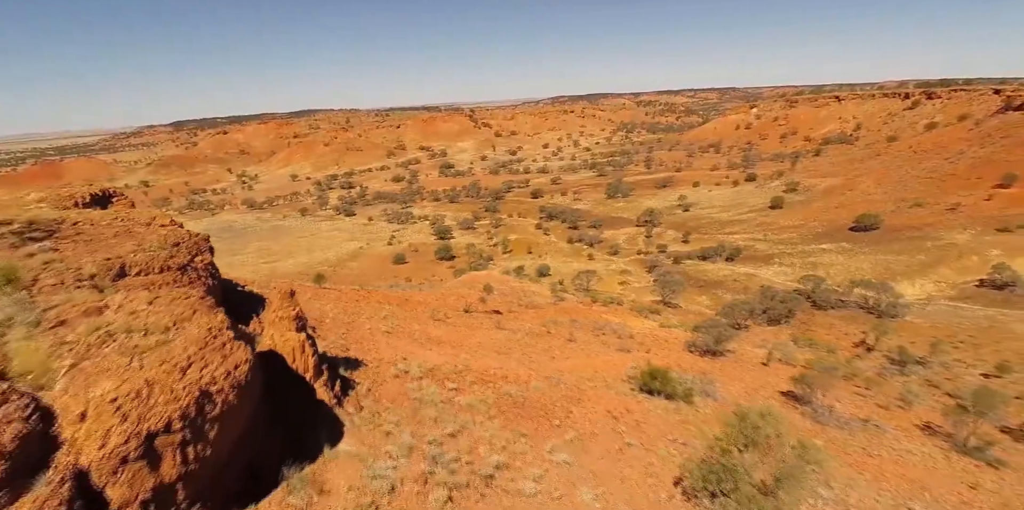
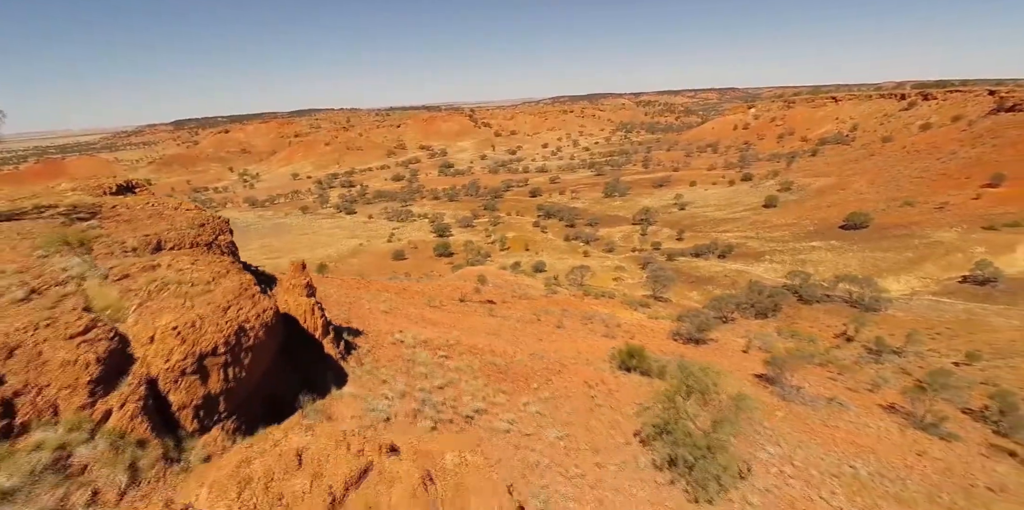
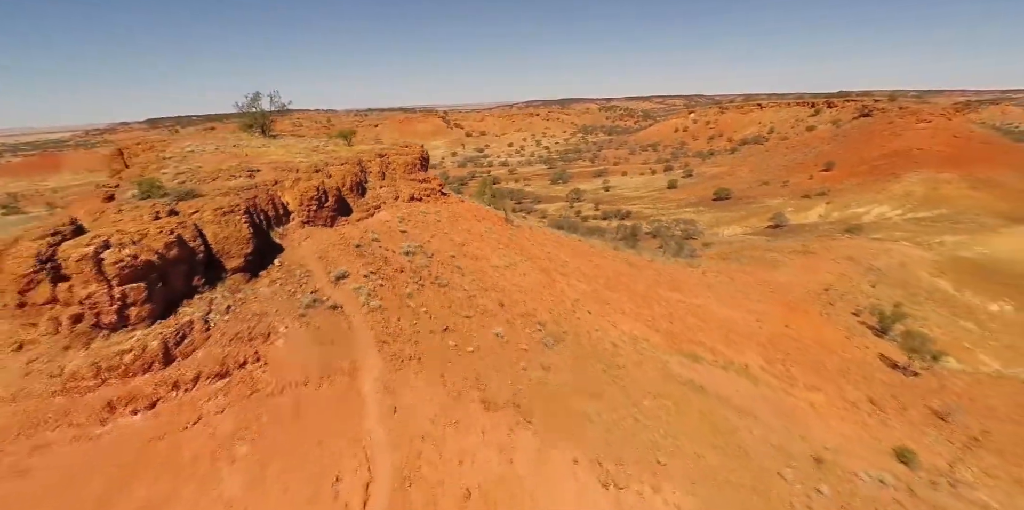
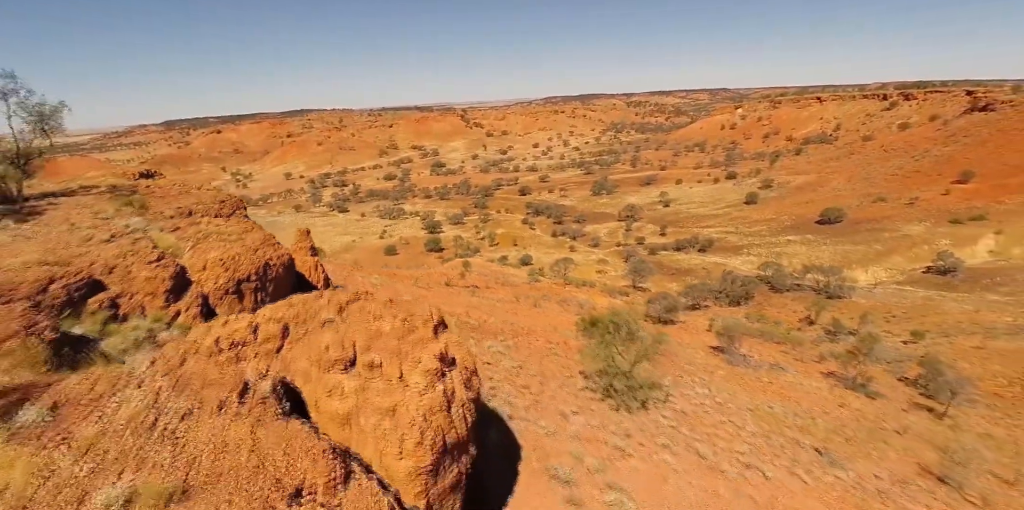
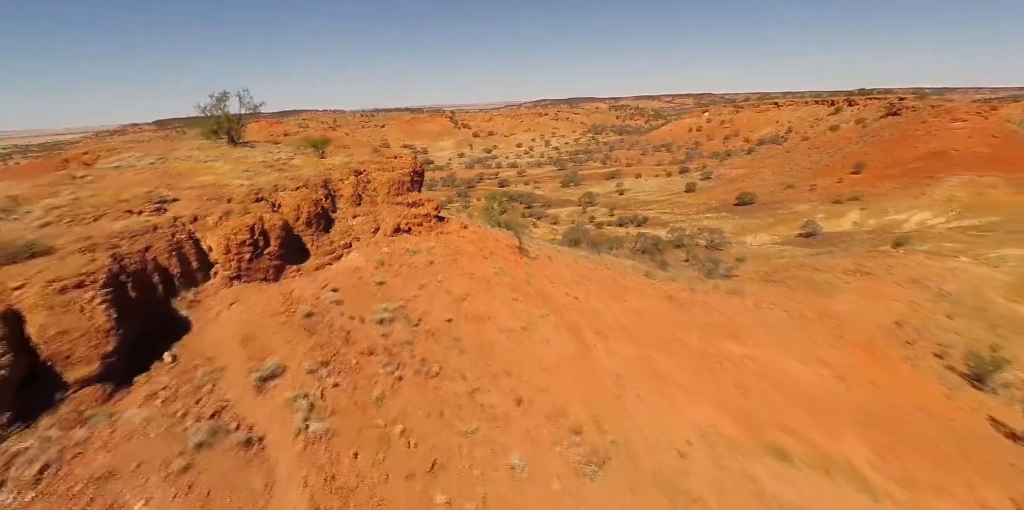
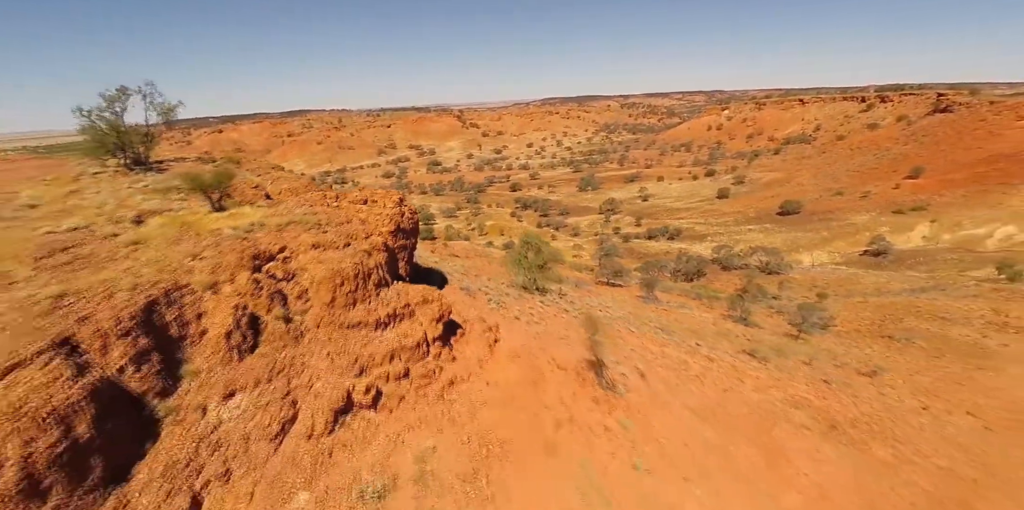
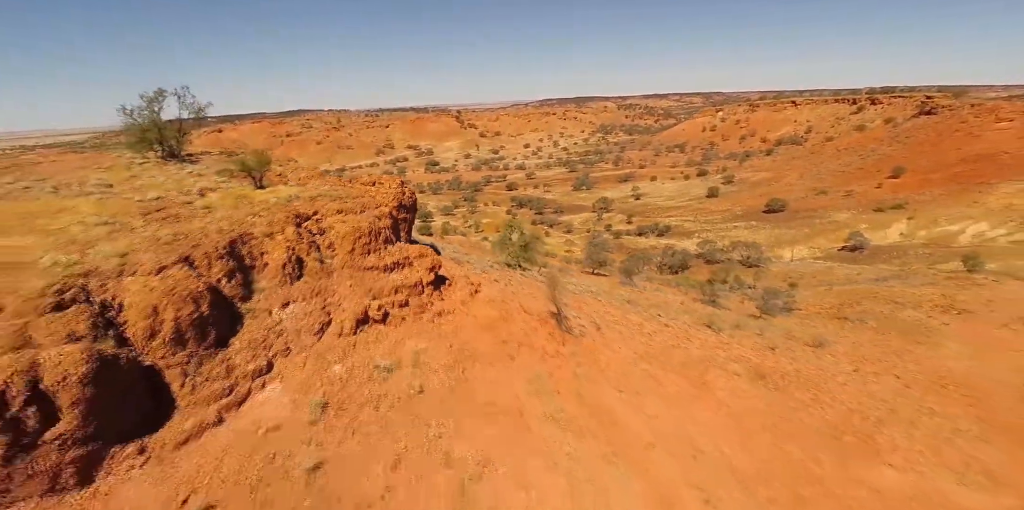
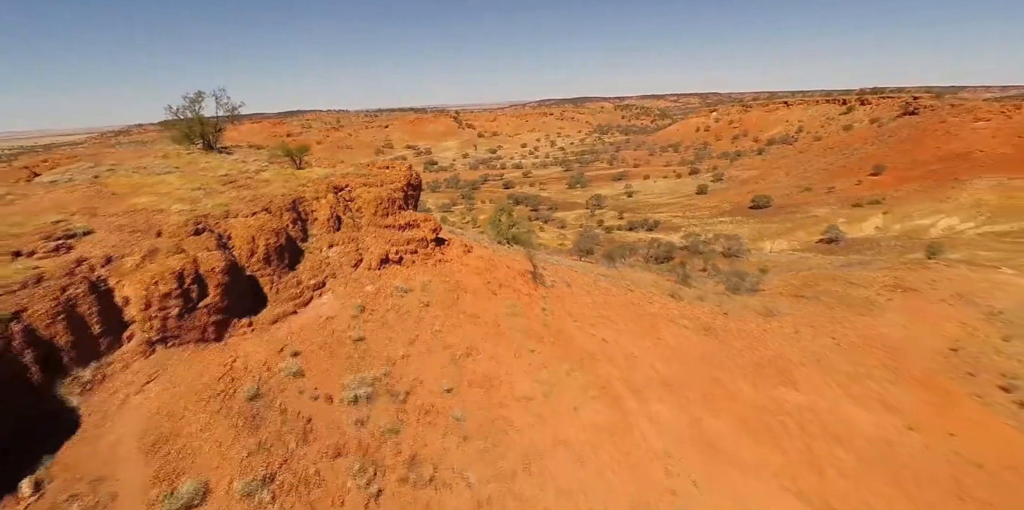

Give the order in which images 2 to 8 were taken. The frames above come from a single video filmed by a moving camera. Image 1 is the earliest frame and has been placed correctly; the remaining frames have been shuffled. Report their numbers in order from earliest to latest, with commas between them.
2, 4, 6, 7, 8, 5, 3
